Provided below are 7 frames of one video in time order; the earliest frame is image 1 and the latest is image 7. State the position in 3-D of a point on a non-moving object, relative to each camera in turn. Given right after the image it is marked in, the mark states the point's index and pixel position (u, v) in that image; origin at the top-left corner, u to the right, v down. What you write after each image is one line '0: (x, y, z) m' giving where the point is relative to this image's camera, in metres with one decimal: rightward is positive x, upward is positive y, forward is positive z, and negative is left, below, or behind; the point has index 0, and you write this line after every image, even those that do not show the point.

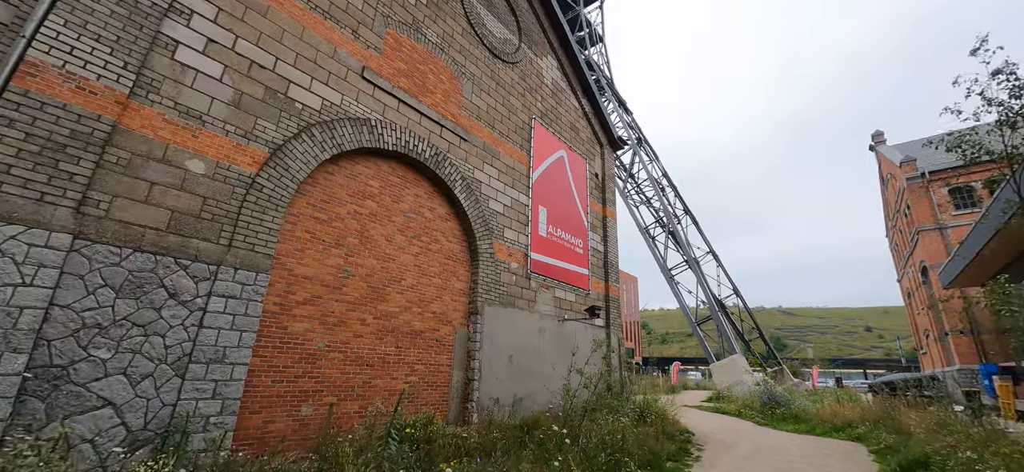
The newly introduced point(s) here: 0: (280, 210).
0: (-3.3, +0.4, +5.7) m
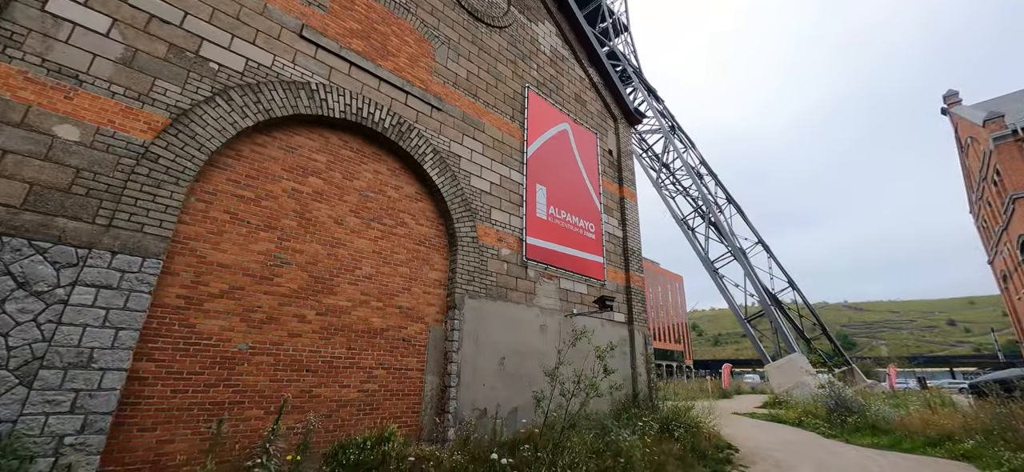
0: (-3.8, +0.6, +4.7) m
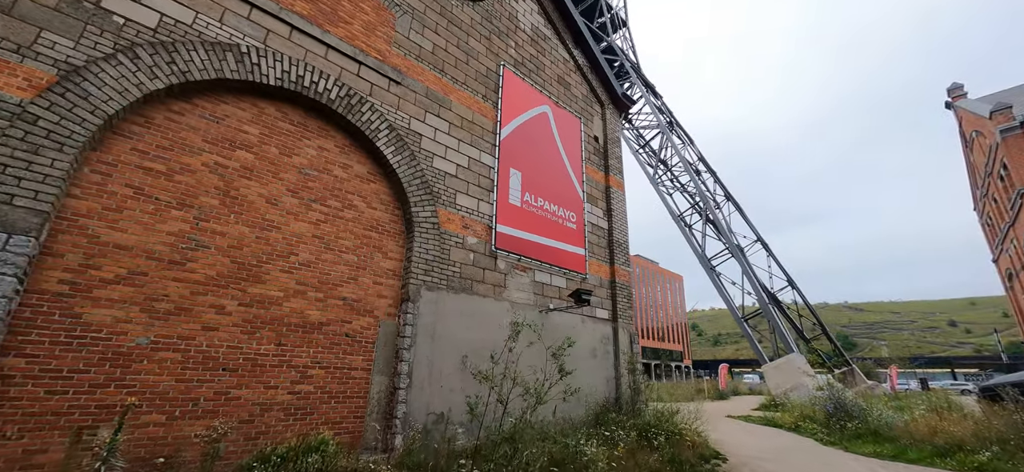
0: (-4.4, +0.8, +4.0) m
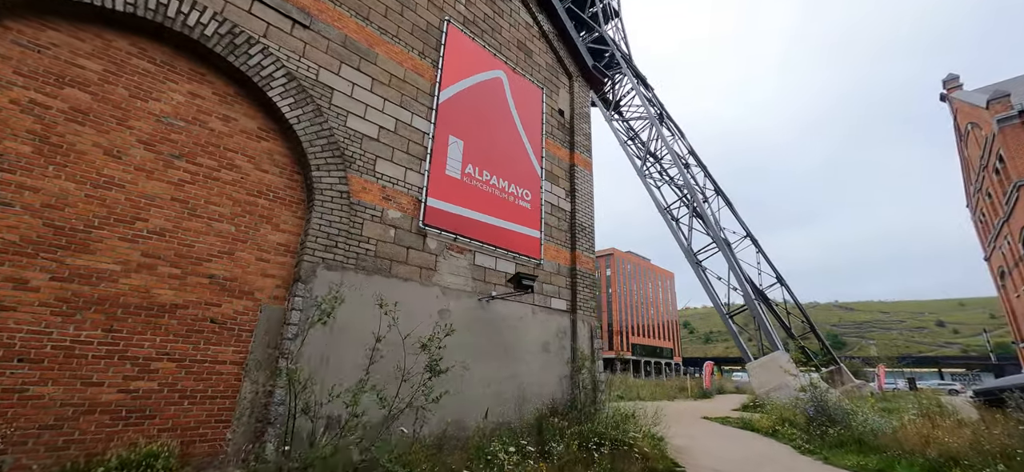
0: (-5.4, +1.3, +3.0) m
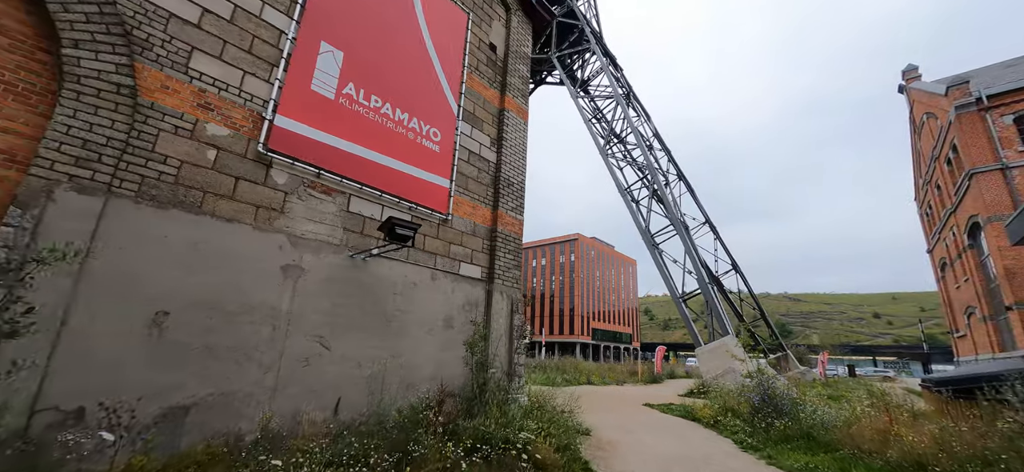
0: (-6.6, +2.1, +1.0) m
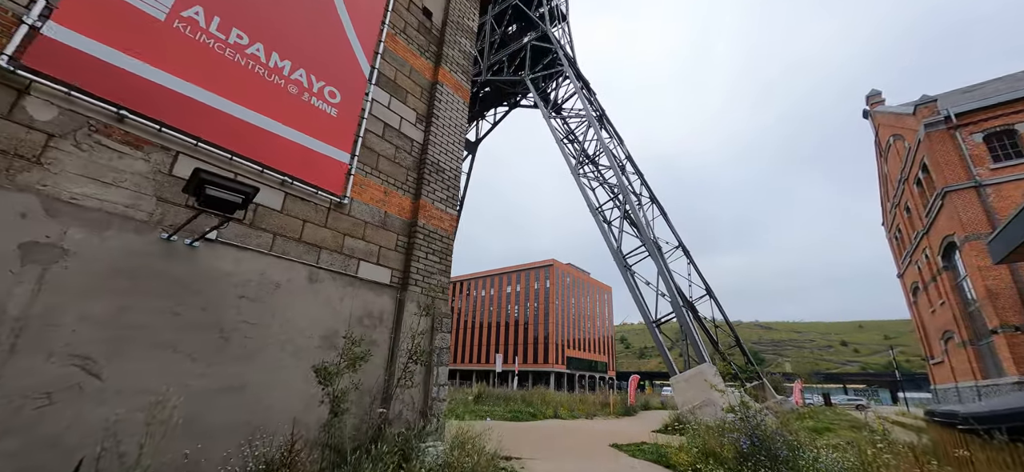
0: (-7.2, +2.6, -0.7) m
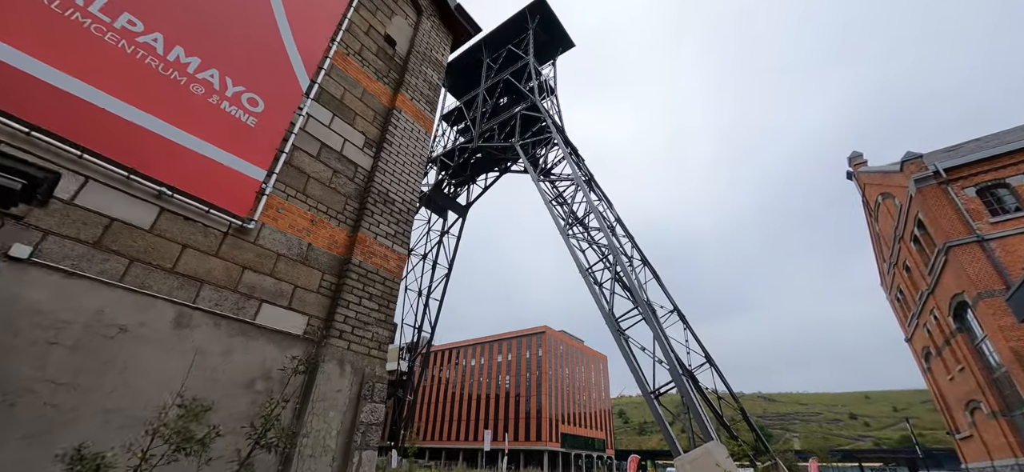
0: (-7.6, +3.2, -1.4) m
